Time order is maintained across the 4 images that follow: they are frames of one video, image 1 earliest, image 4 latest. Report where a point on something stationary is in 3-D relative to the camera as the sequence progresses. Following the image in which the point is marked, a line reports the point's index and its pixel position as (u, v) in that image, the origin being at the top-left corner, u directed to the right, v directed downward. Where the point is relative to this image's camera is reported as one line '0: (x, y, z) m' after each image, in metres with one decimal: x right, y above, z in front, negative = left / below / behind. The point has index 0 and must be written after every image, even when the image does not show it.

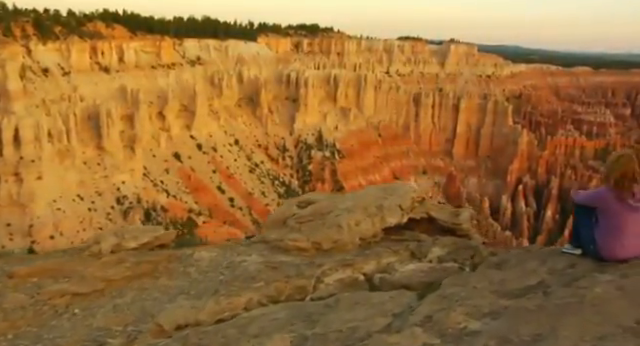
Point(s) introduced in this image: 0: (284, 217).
0: (-0.4, -0.5, +6.2) m
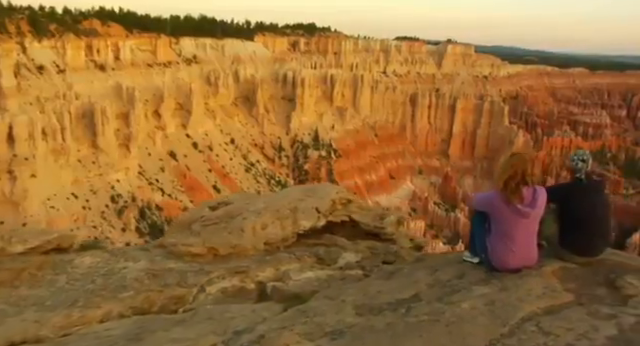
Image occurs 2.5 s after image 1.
0: (-1.5, -0.5, +5.8) m
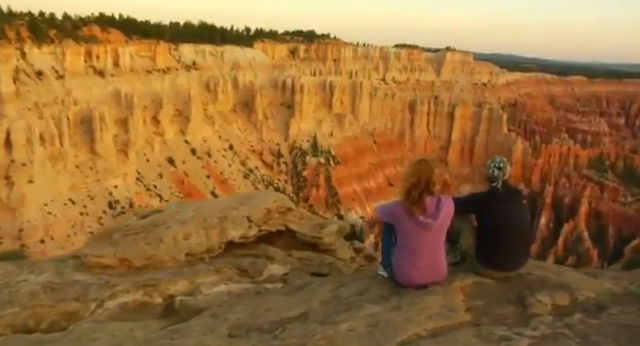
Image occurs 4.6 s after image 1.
0: (-2.2, -0.6, +5.6) m
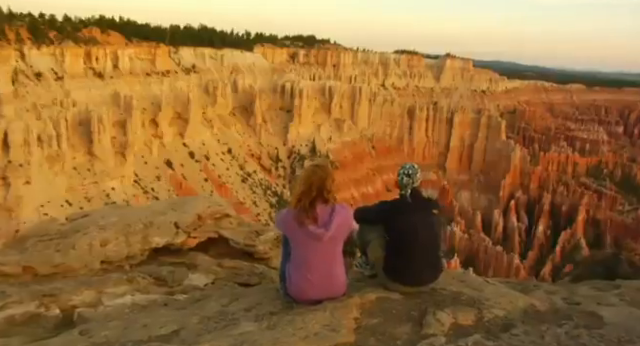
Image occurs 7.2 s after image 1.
0: (-2.9, -0.6, +5.3) m
